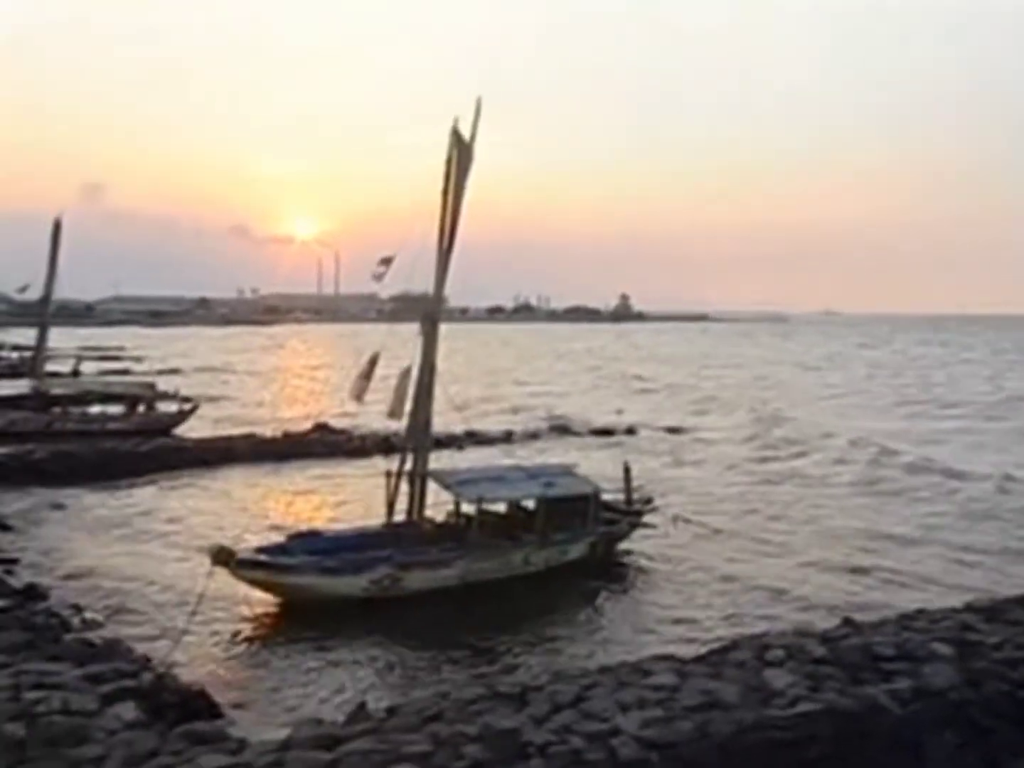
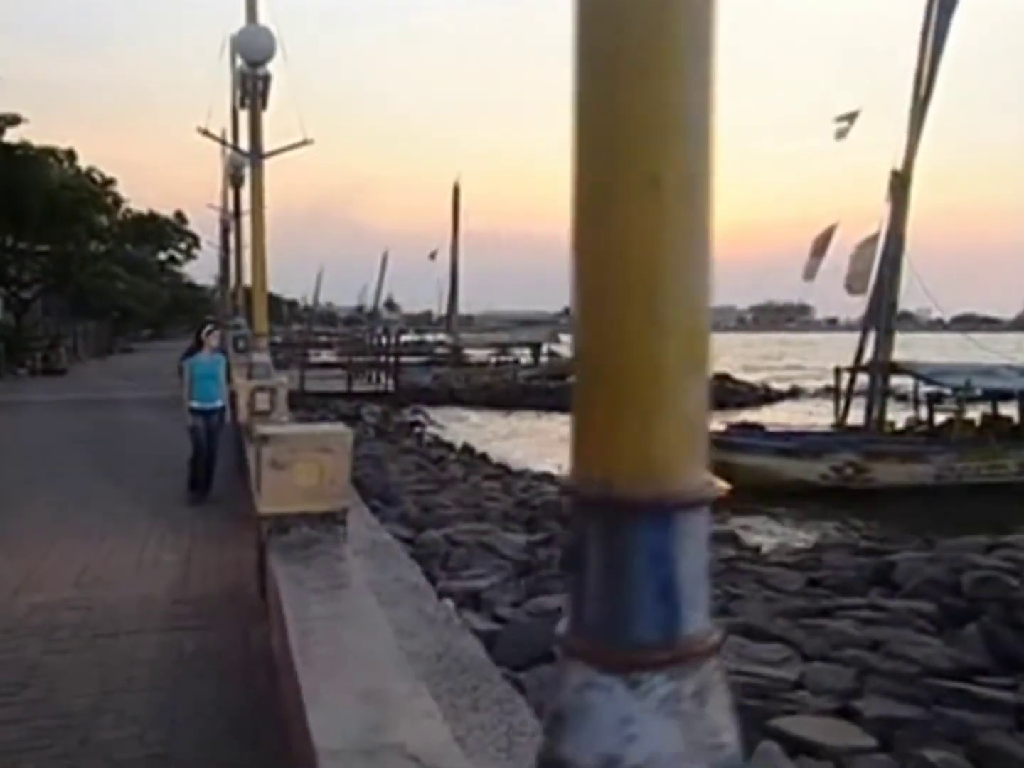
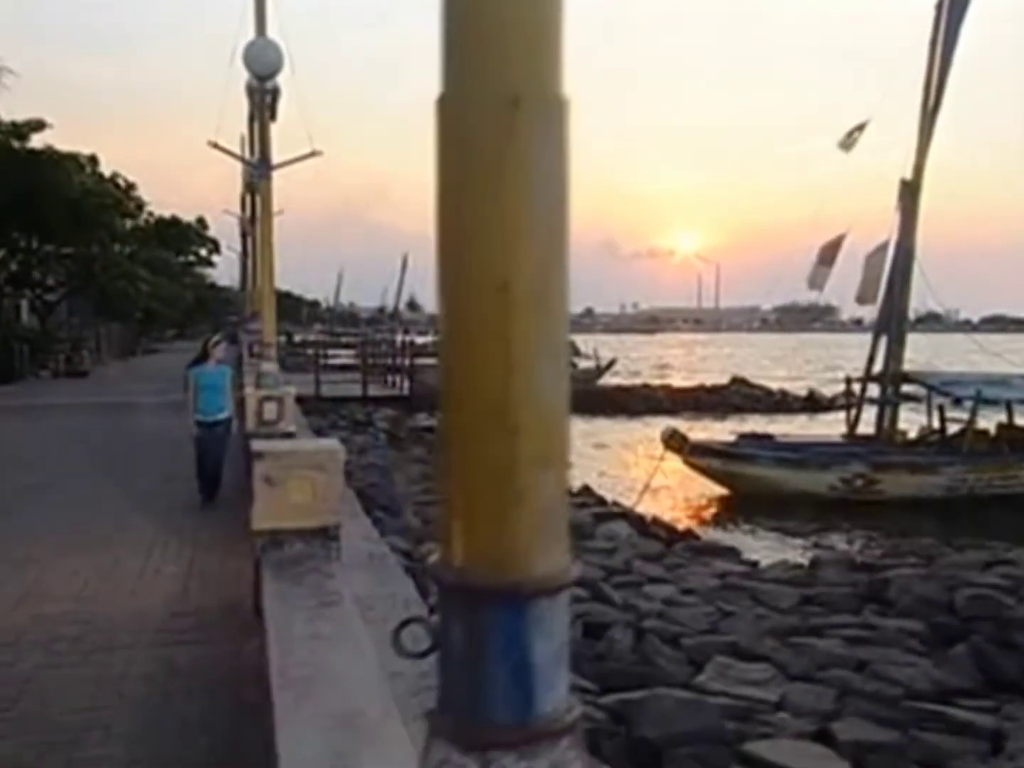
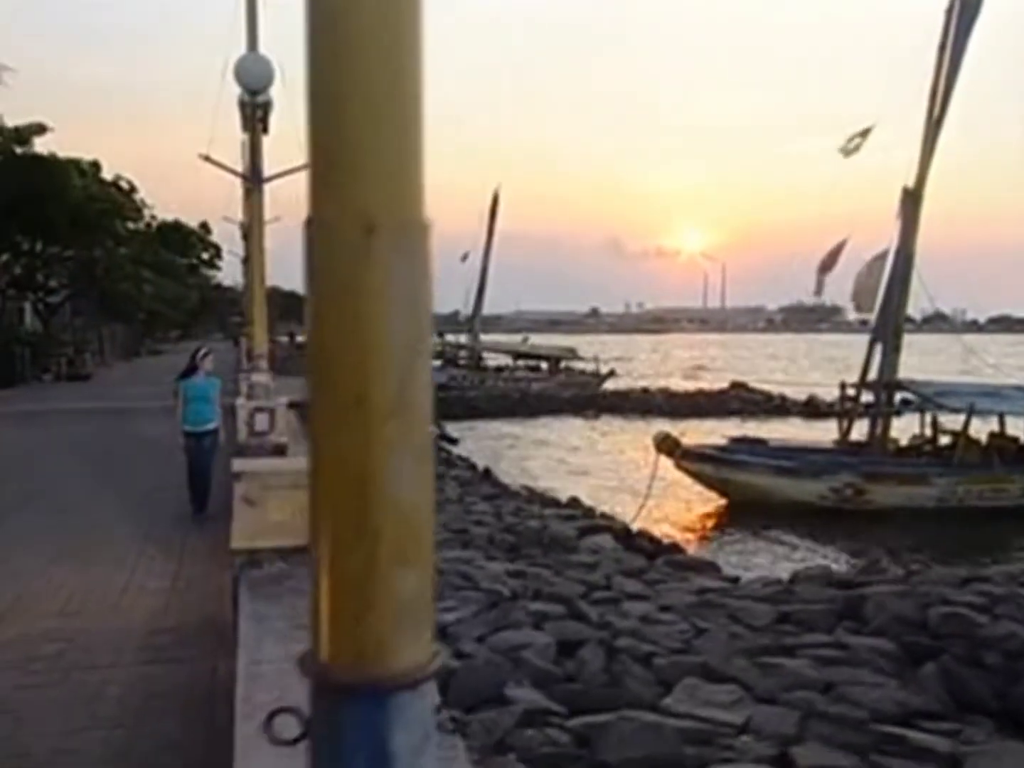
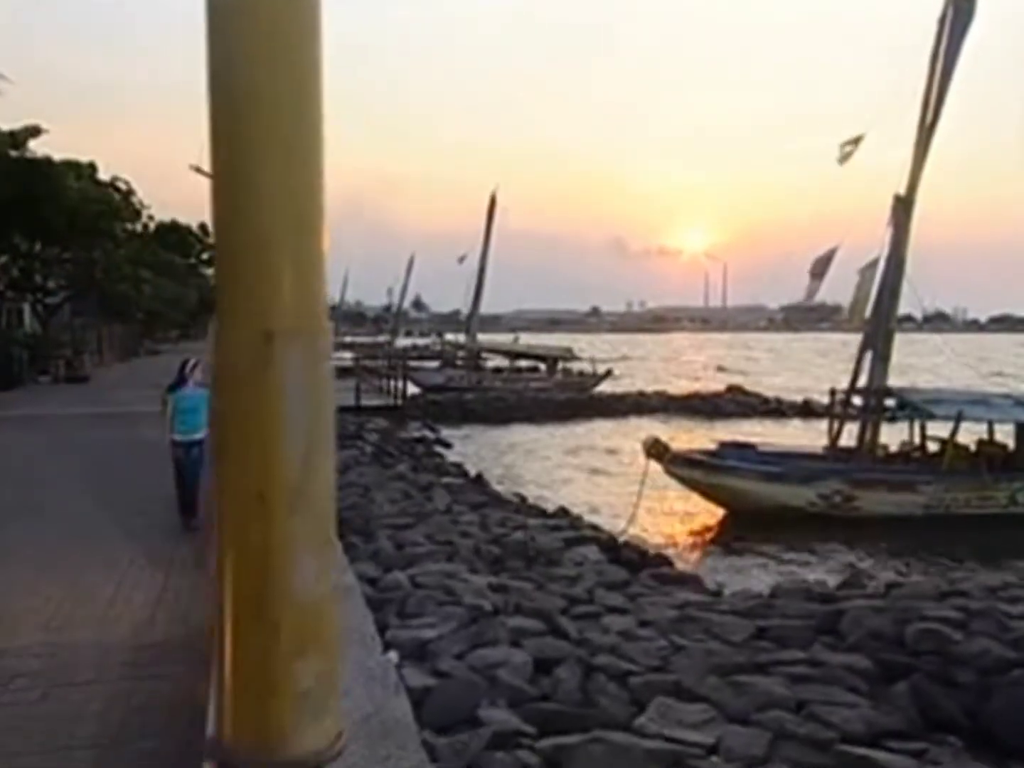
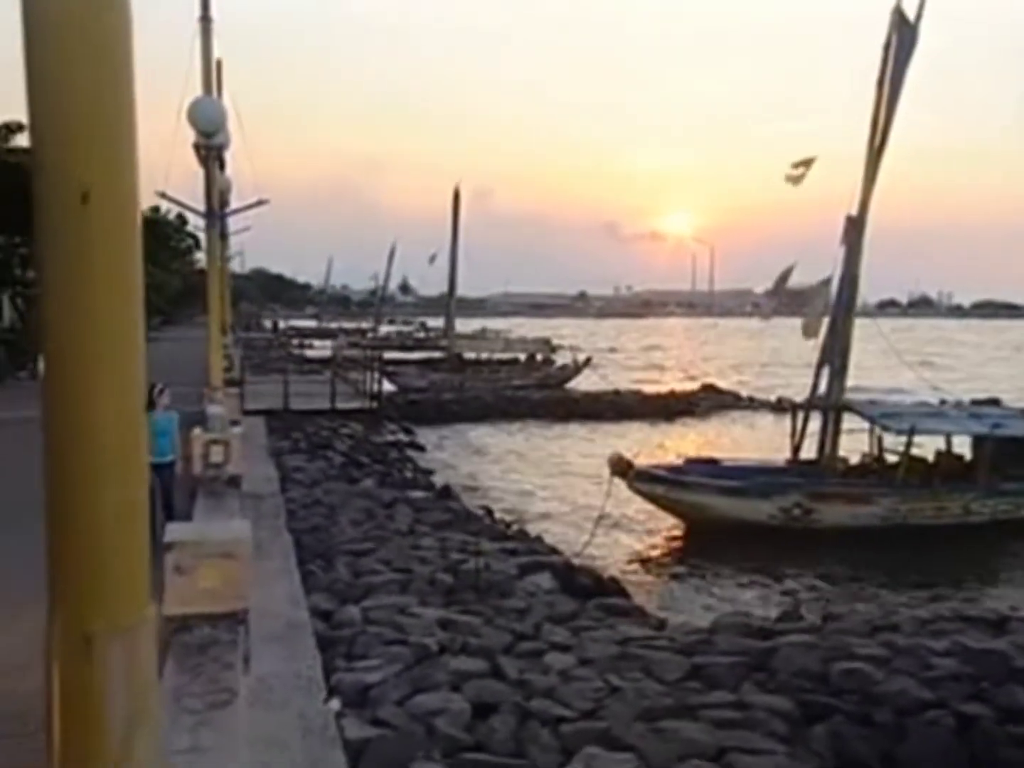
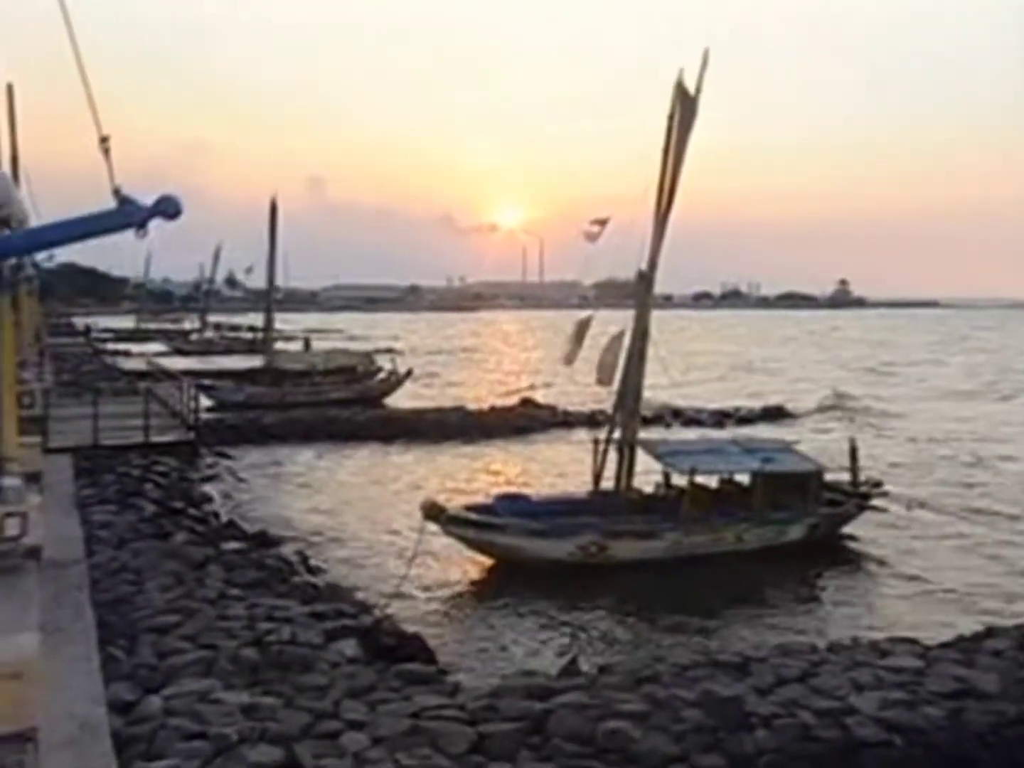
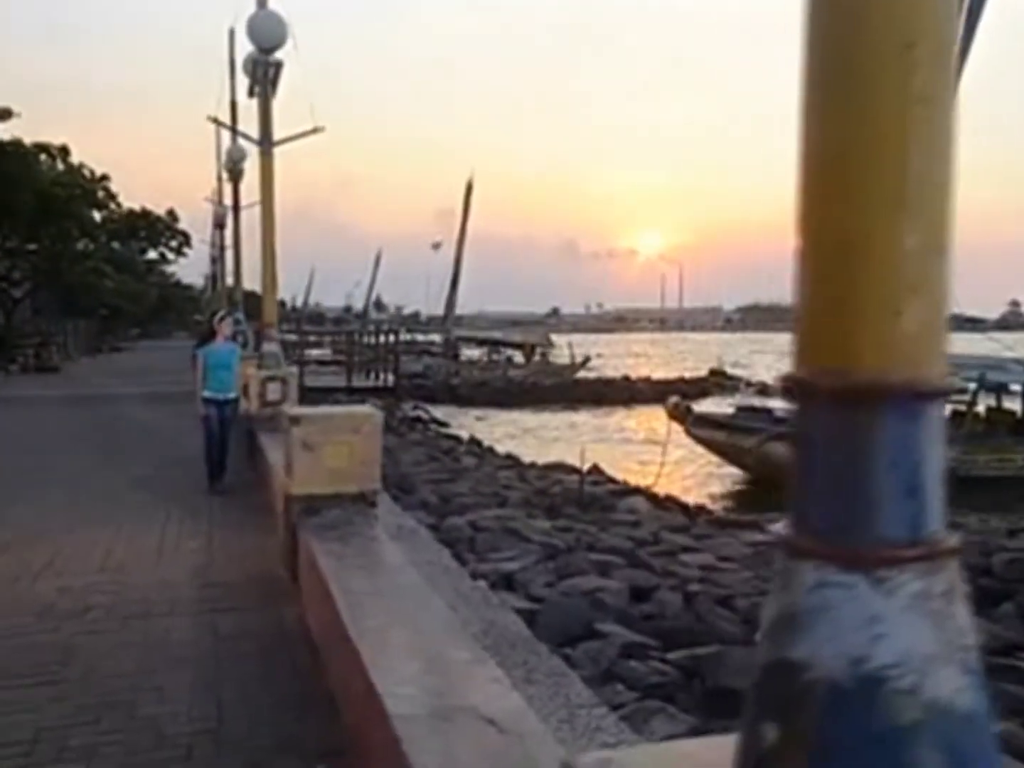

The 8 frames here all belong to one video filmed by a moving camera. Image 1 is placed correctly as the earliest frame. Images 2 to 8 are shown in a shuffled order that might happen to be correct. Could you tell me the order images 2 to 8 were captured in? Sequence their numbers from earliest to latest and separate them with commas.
7, 6, 5, 4, 3, 2, 8
